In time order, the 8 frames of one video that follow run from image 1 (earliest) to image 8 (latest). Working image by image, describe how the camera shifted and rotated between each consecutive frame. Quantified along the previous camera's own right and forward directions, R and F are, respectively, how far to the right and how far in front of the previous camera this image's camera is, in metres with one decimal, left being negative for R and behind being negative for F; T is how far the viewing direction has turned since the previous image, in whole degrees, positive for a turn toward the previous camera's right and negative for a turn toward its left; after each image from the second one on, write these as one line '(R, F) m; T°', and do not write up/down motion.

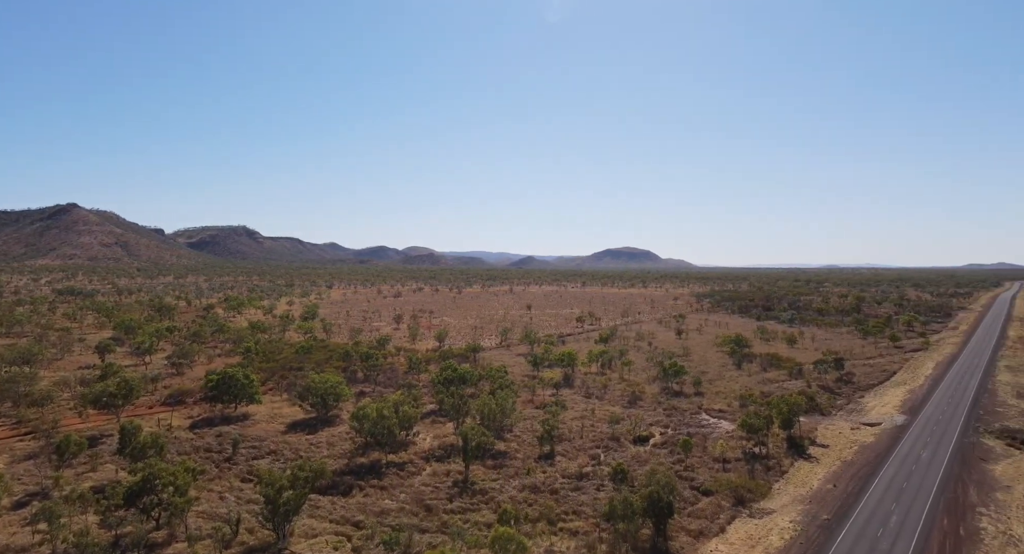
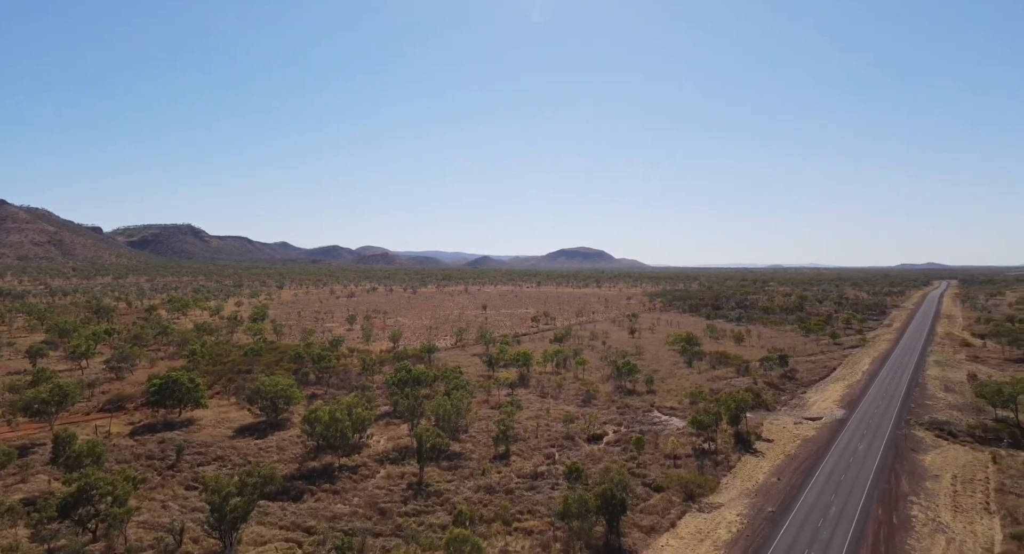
(+0.7, +0.1) m; +4°
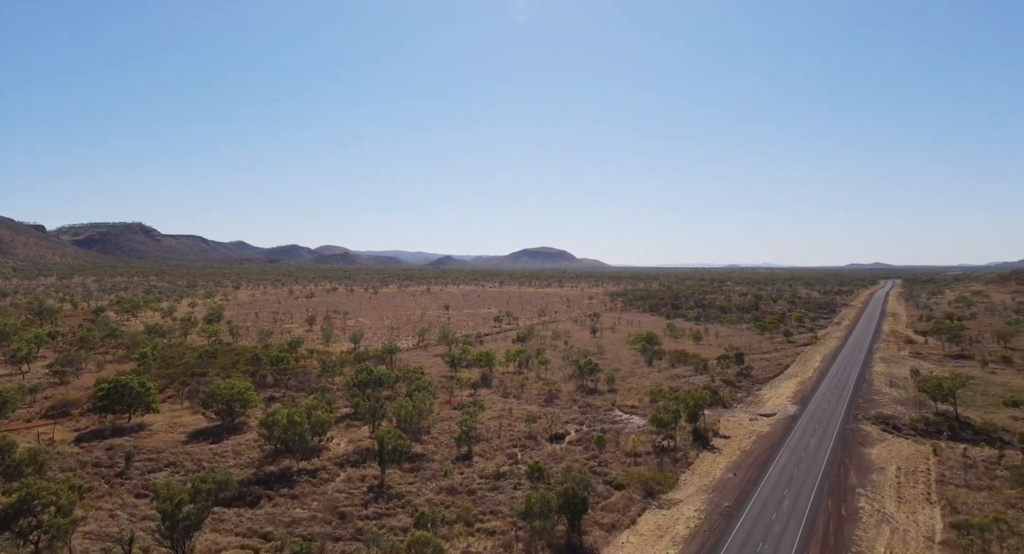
(+0.5, +0.1) m; +3°
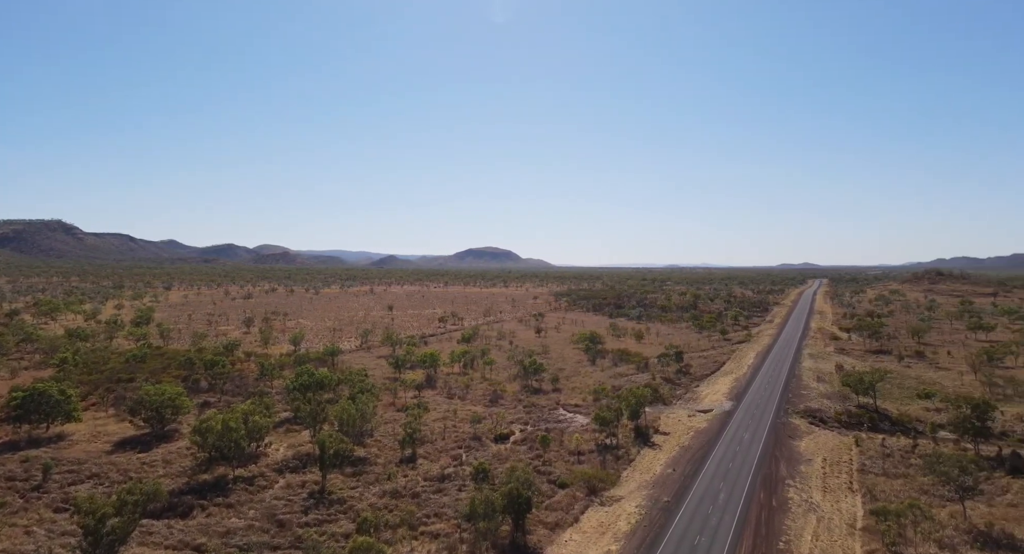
(+0.8, +0.2) m; +5°
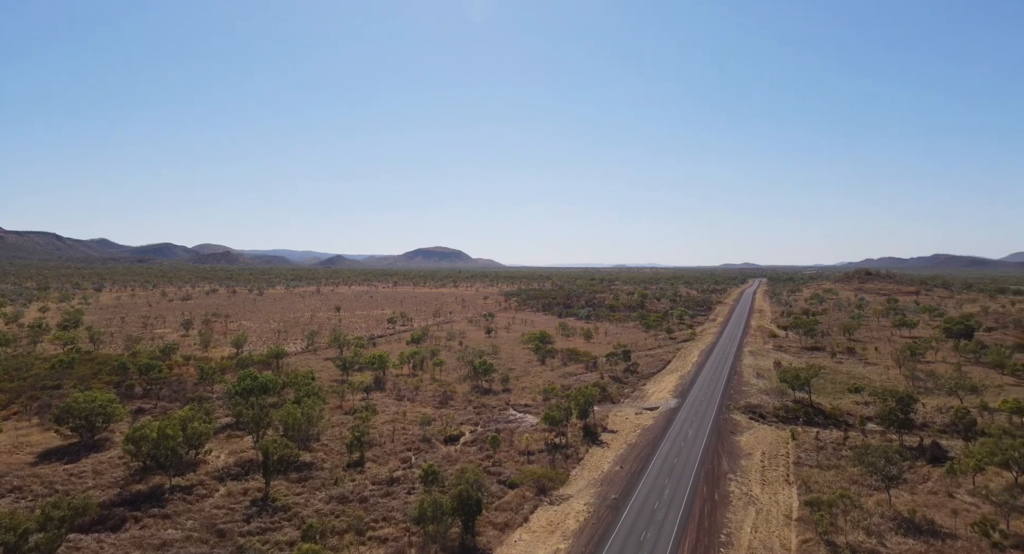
(+0.7, +0.2) m; +4°
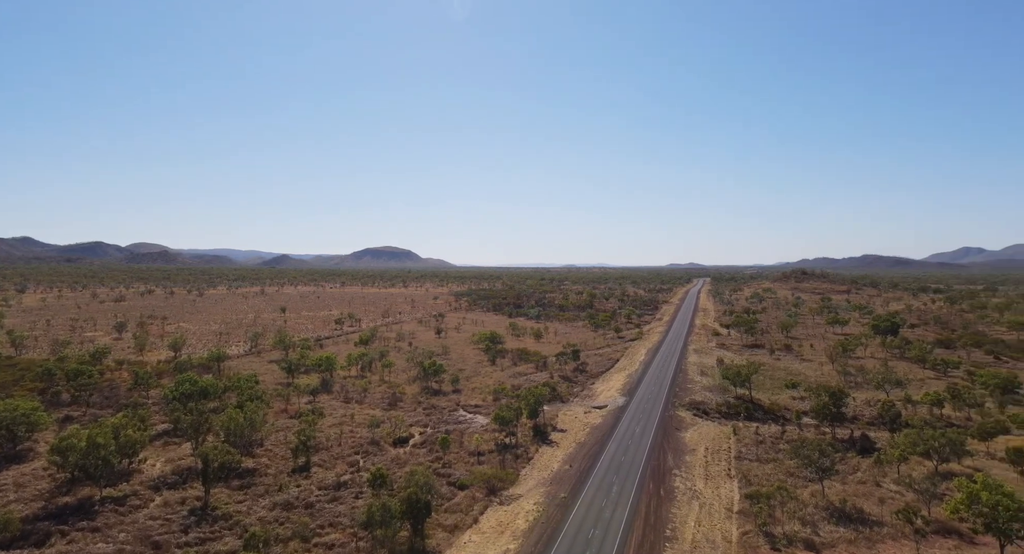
(+0.5, +0.2) m; +4°
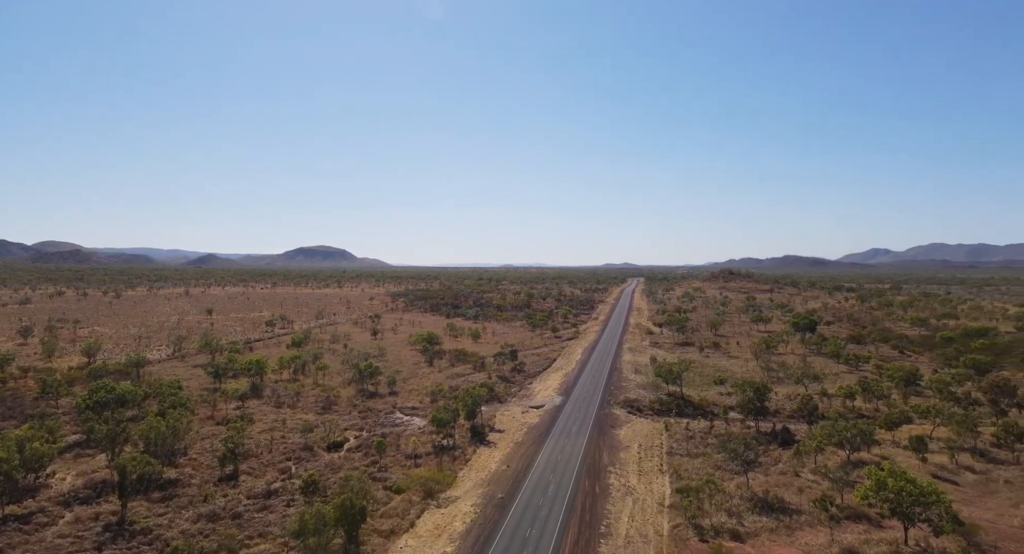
(+0.6, +0.2) m; +5°
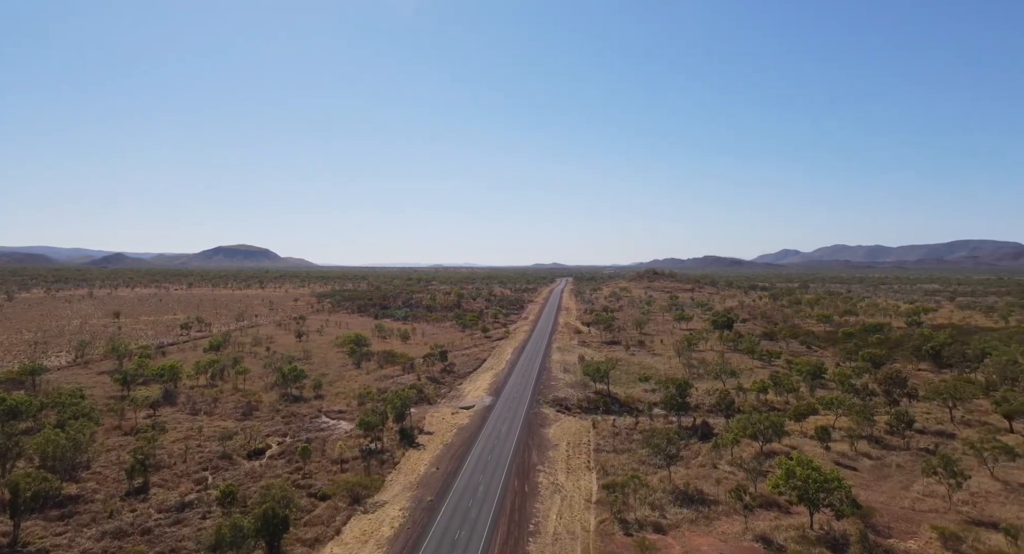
(+0.5, +0.2) m; +6°
